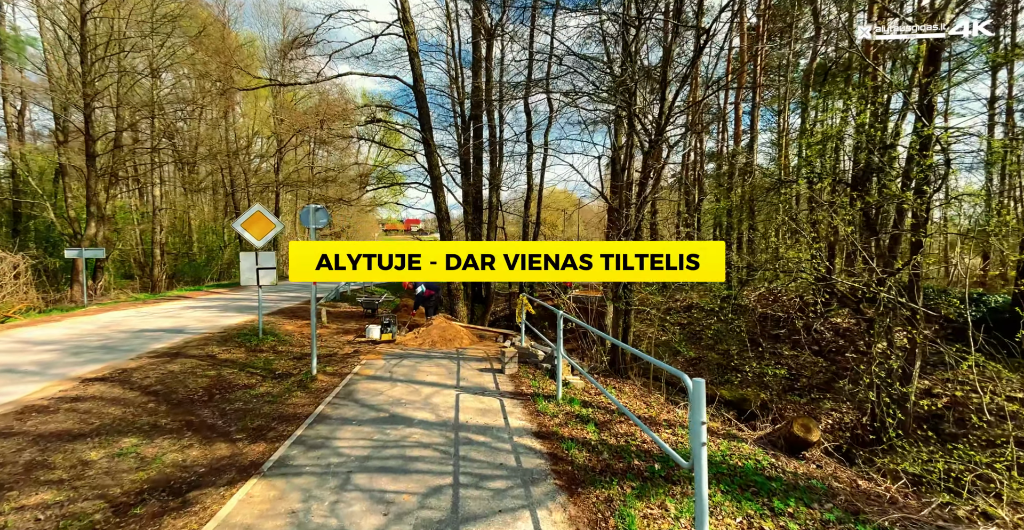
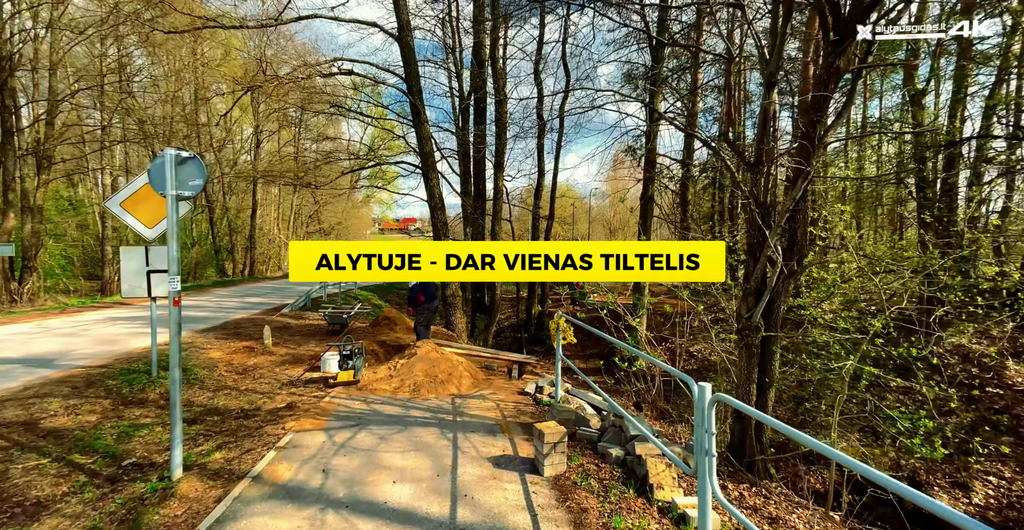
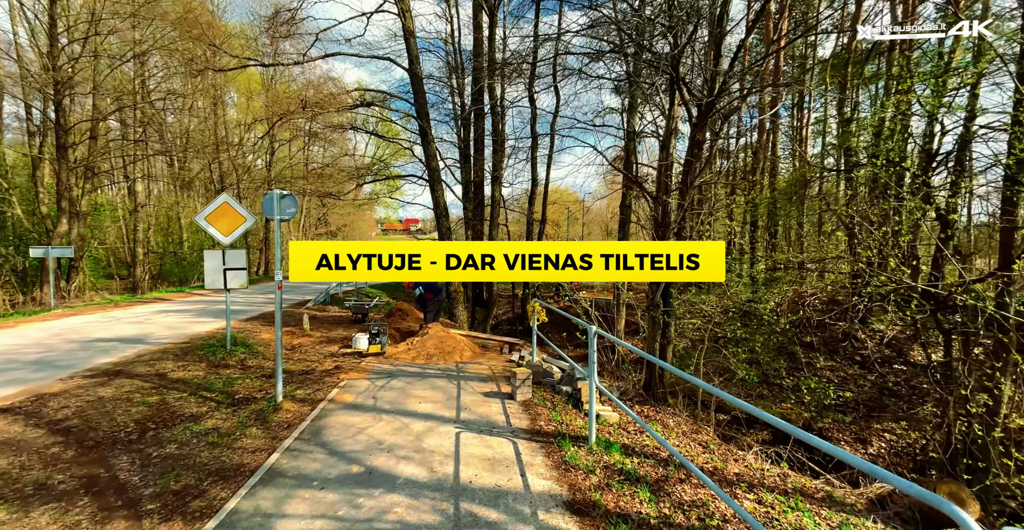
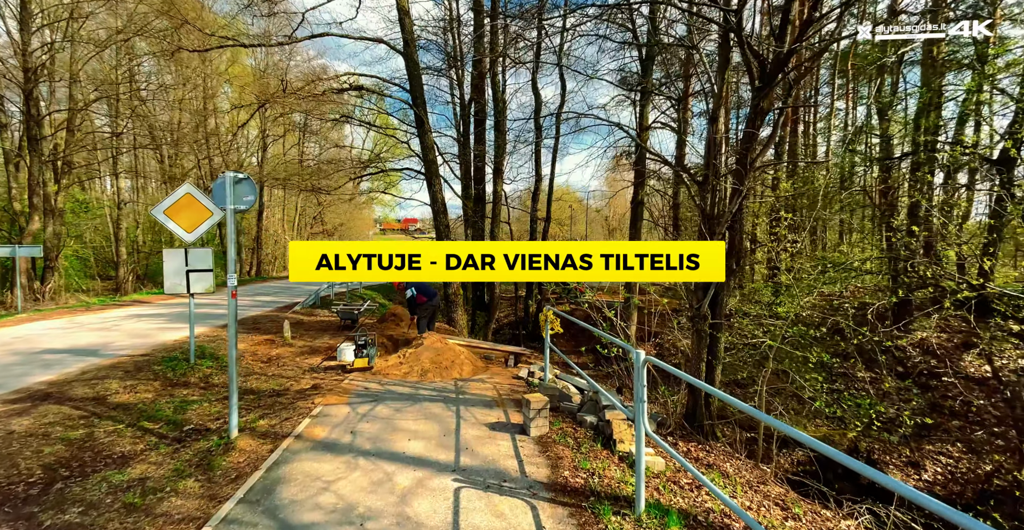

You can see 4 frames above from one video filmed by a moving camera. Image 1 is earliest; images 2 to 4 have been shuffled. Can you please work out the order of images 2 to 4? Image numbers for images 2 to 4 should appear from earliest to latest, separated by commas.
3, 4, 2
